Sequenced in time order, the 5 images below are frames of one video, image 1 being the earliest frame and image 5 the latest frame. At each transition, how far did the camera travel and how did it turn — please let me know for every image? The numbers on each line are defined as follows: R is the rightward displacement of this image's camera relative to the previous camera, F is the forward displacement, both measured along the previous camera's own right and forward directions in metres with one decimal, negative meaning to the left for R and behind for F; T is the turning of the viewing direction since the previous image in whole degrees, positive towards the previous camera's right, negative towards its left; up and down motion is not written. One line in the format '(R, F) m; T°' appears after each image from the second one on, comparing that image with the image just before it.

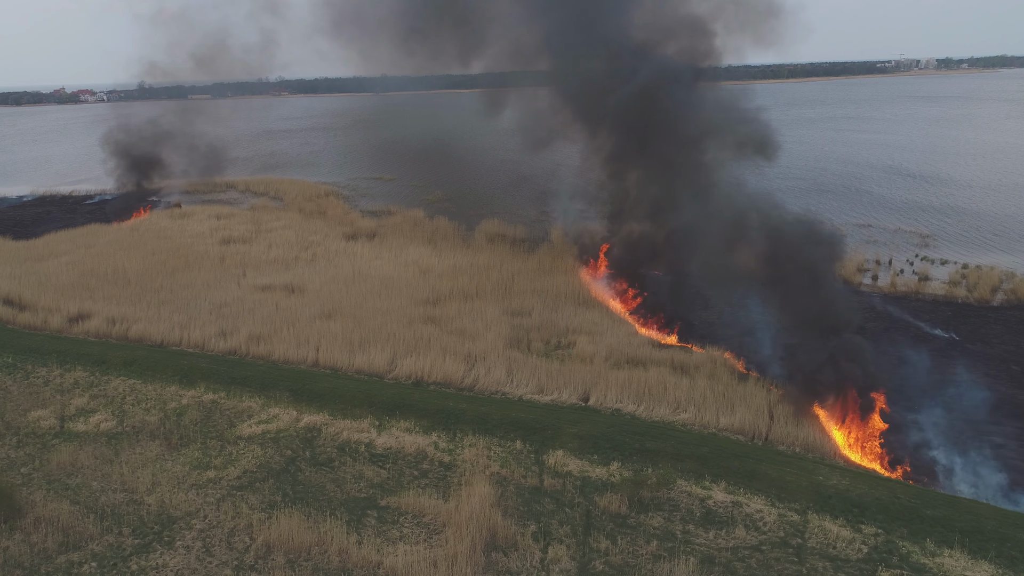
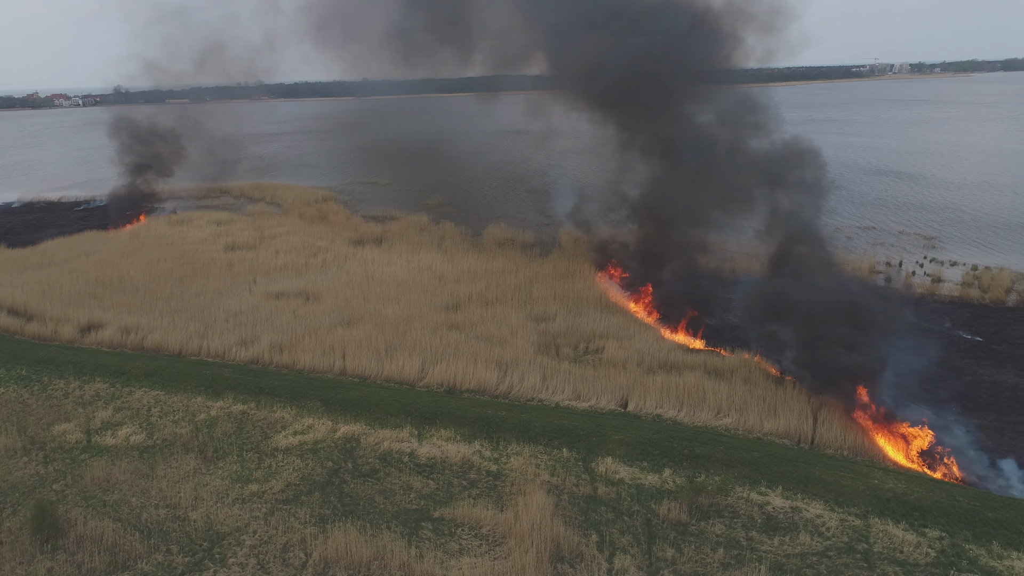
(-0.6, +0.1) m; +2°
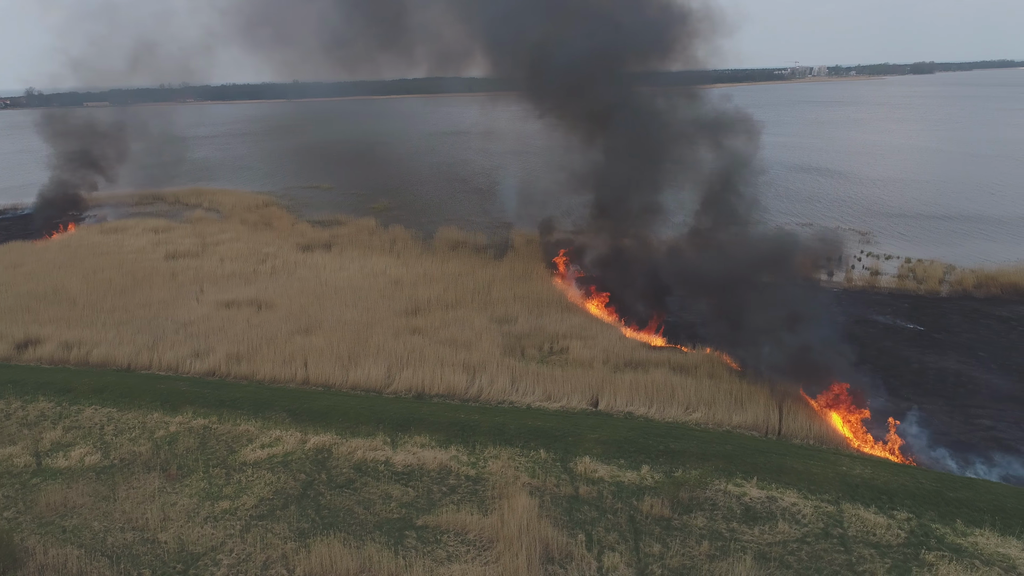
(-0.3, 0.0) m; +5°
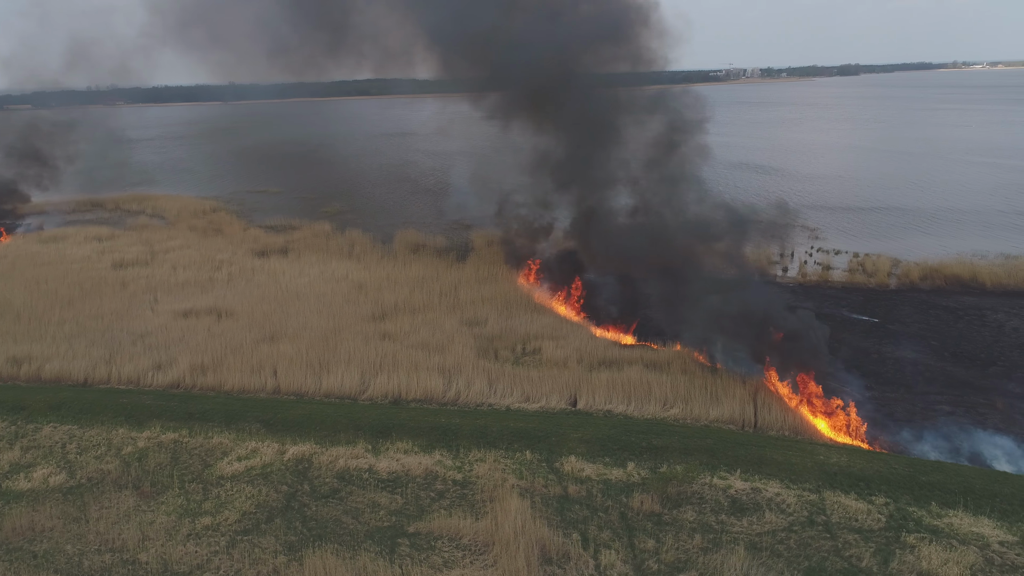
(-0.3, 0.0) m; +4°
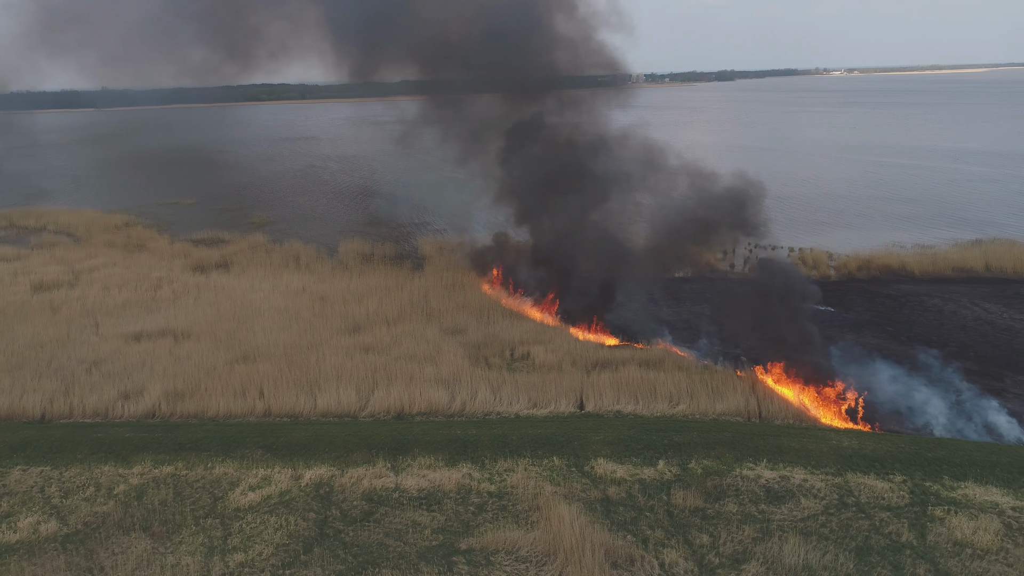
(-1.1, +0.1) m; +8°
